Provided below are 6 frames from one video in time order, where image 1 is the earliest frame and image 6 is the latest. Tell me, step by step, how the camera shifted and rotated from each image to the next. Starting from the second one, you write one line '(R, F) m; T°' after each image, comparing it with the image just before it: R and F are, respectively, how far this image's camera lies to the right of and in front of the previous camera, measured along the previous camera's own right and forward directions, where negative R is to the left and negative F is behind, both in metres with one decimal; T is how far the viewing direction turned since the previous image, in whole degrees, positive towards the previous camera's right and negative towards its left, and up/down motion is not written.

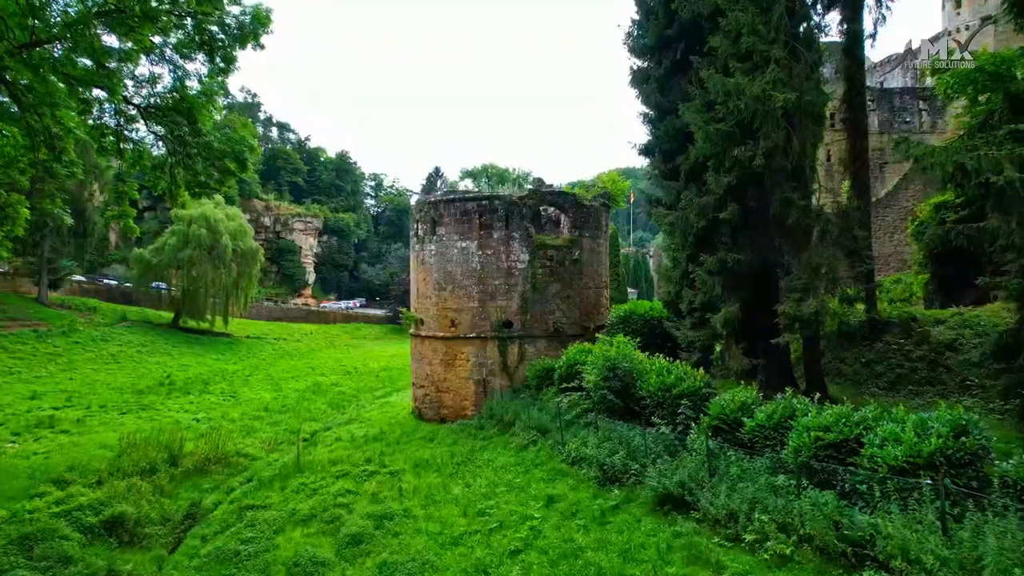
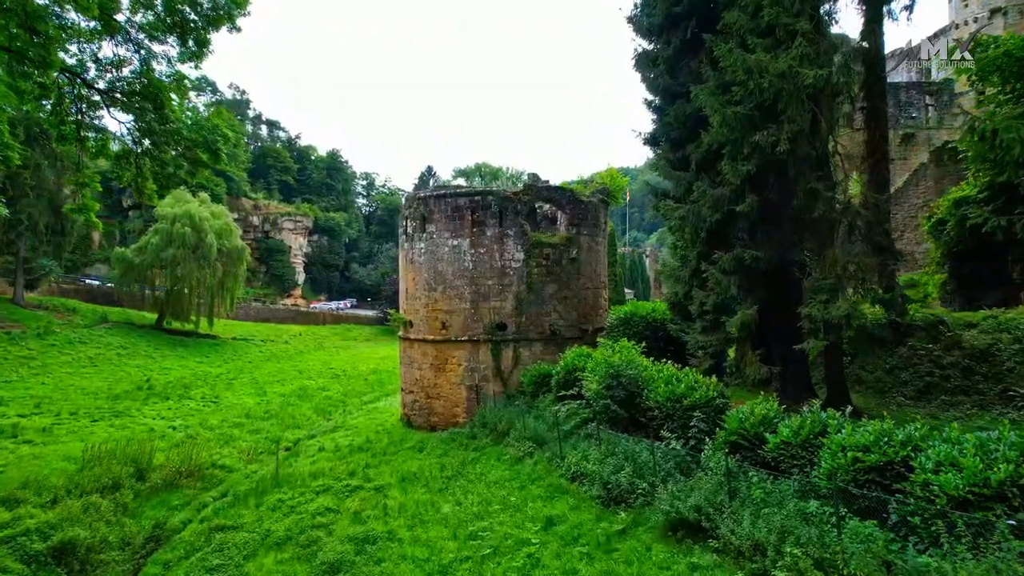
(0.0, +0.8) m; +1°
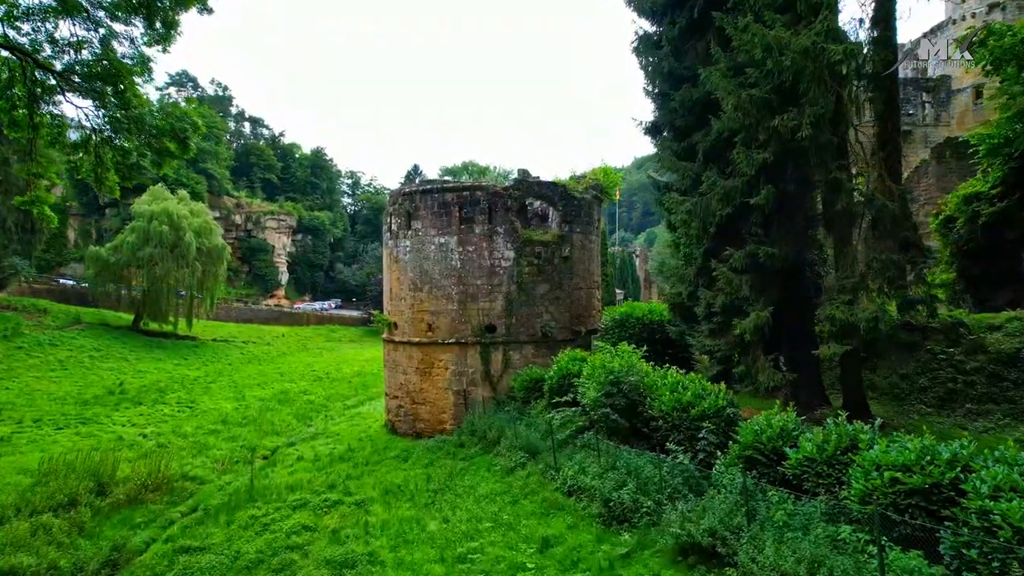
(-0.1, +0.7) m; +1°
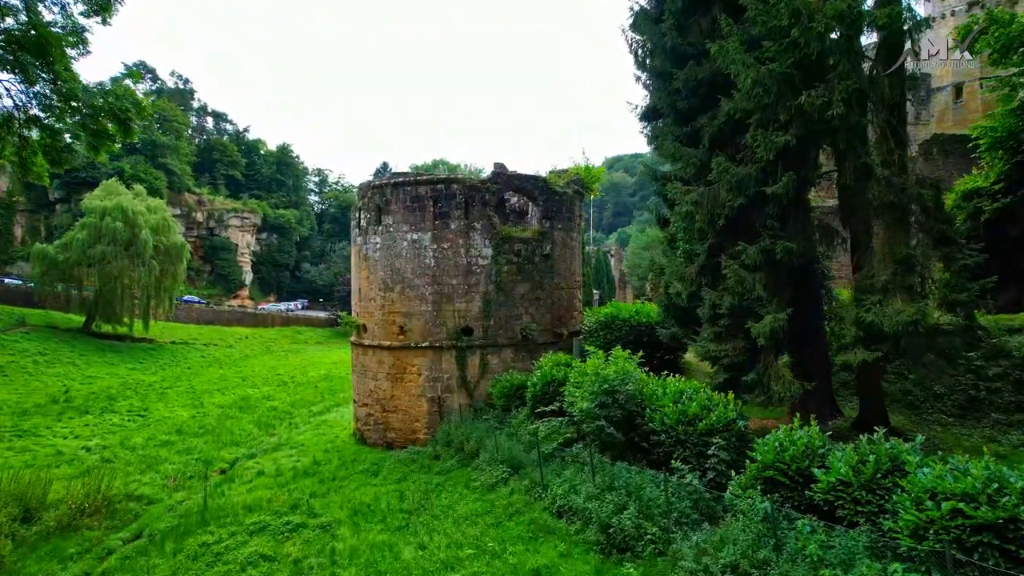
(-0.2, +0.8) m; +3°
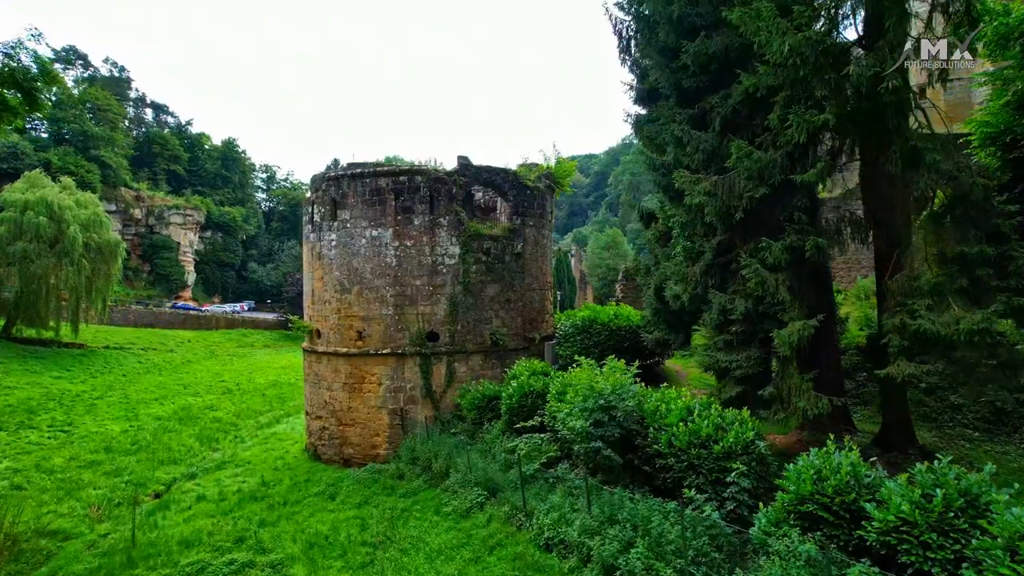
(-0.3, +1.0) m; +4°
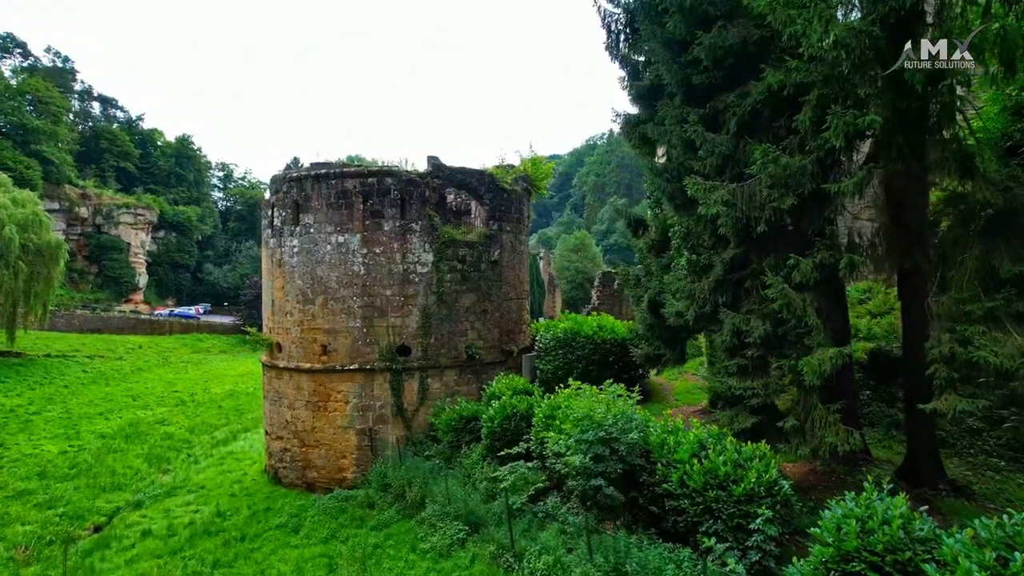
(-0.2, +0.7) m; +3°
